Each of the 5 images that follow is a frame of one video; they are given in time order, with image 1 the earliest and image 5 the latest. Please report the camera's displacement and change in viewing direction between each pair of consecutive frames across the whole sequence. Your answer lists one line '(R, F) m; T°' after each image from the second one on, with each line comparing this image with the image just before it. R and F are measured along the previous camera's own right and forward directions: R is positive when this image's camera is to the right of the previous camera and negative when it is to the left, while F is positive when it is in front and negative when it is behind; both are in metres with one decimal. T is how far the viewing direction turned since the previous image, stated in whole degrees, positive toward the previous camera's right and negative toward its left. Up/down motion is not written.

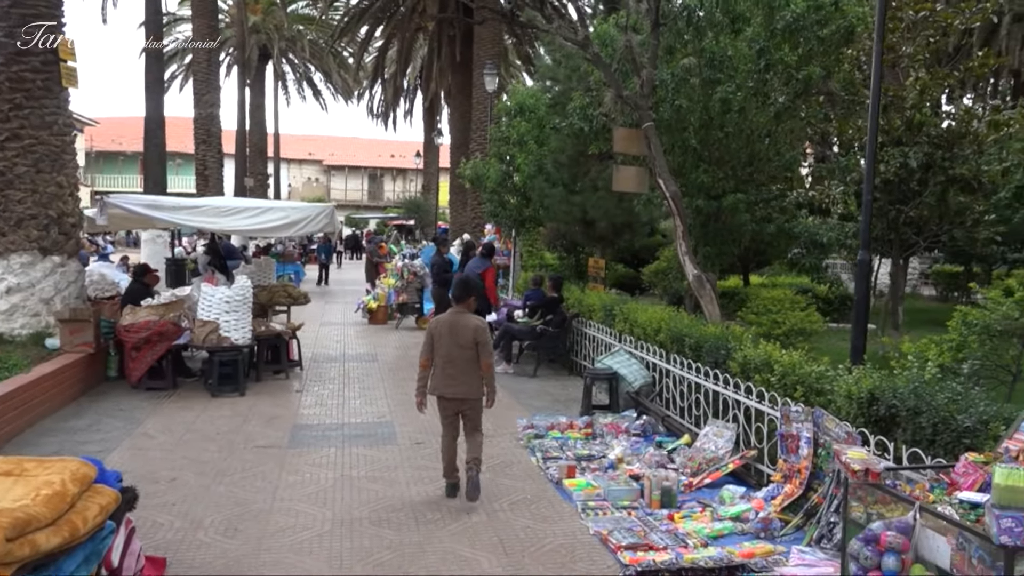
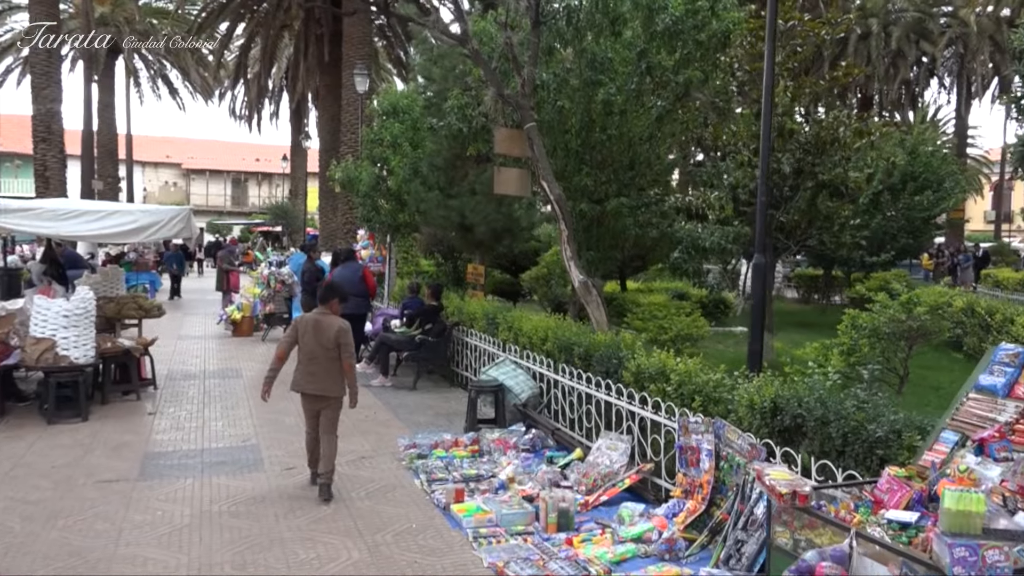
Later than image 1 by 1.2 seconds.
(-0.1, +0.5) m; +9°
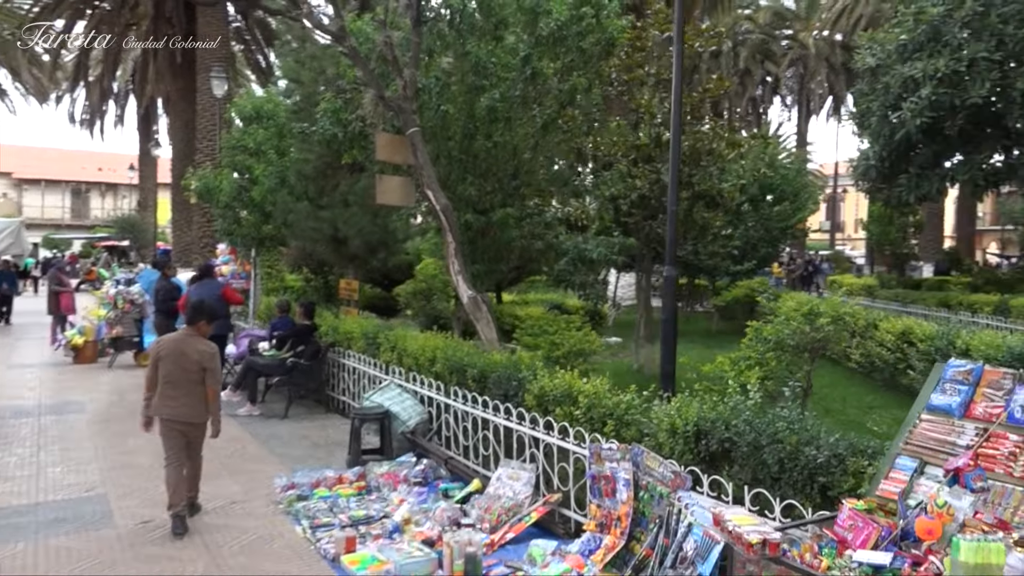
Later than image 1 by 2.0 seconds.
(-0.2, +0.5) m; +9°
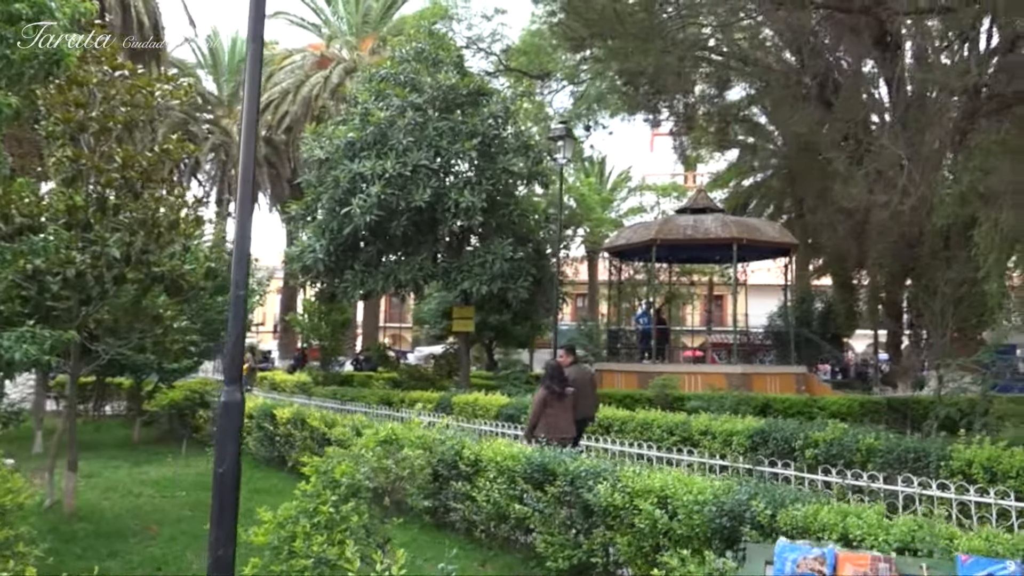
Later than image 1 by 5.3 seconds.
(-0.2, +2.0) m; +40°
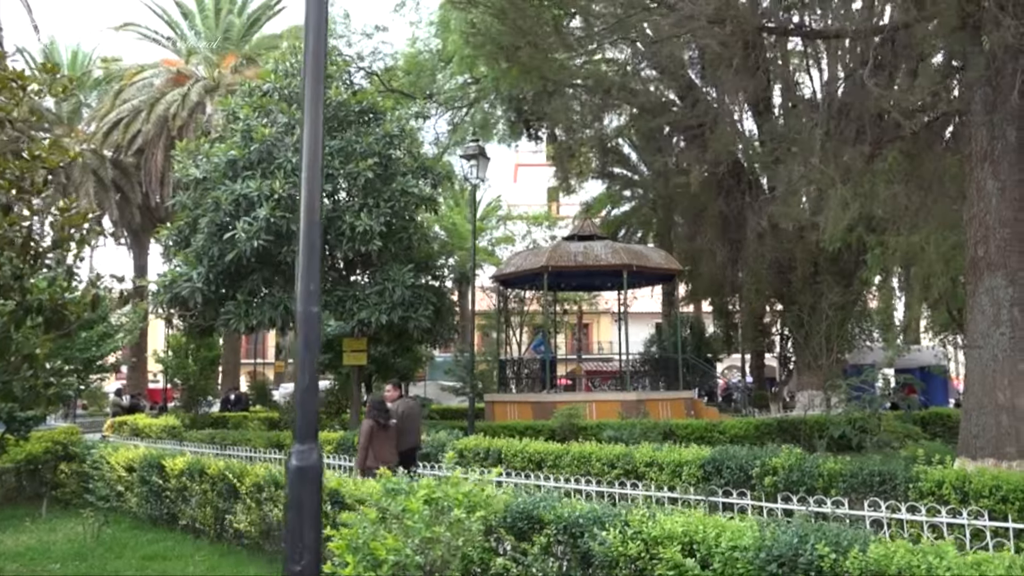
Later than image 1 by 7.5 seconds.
(-0.9, +0.8) m; +10°
